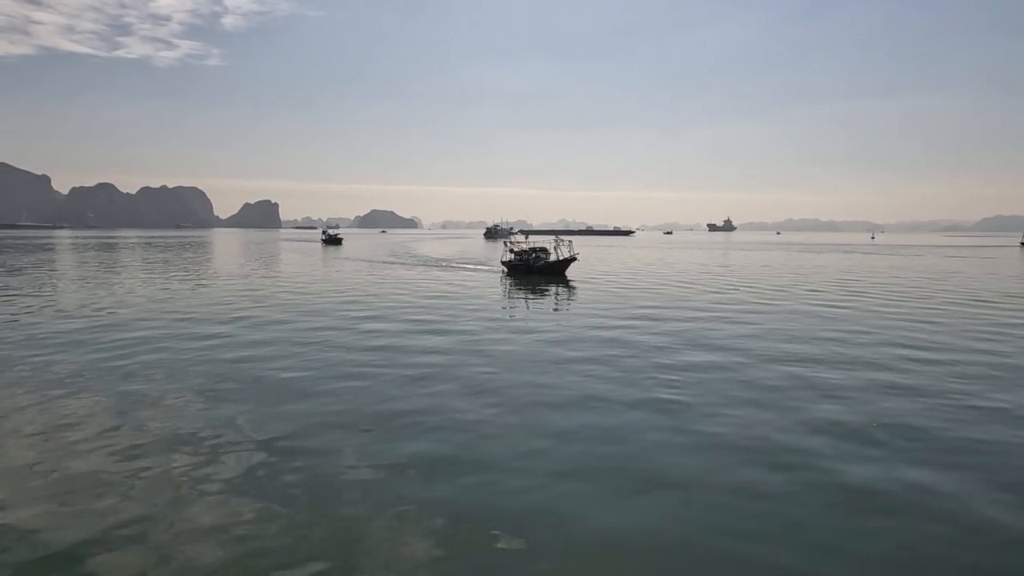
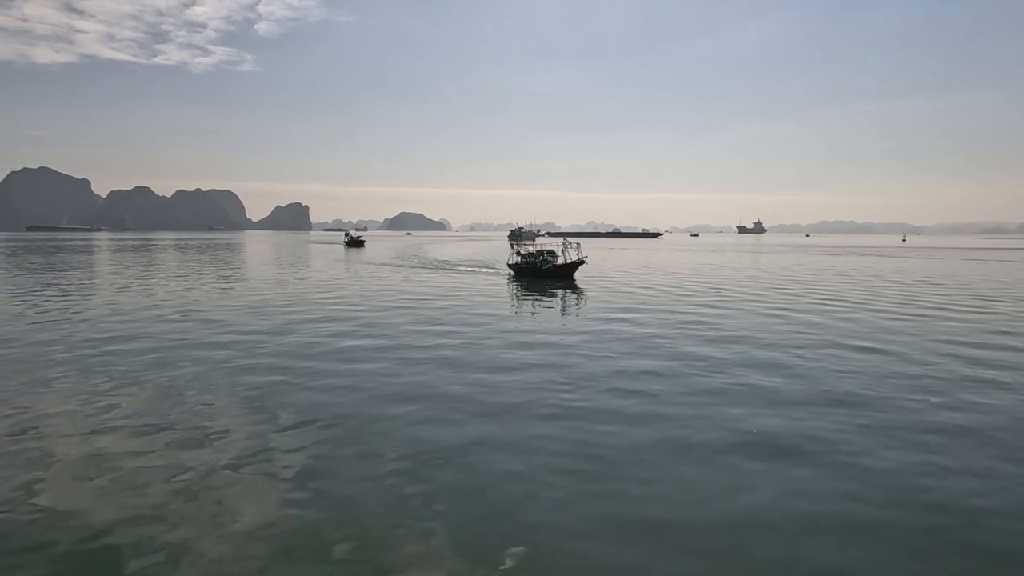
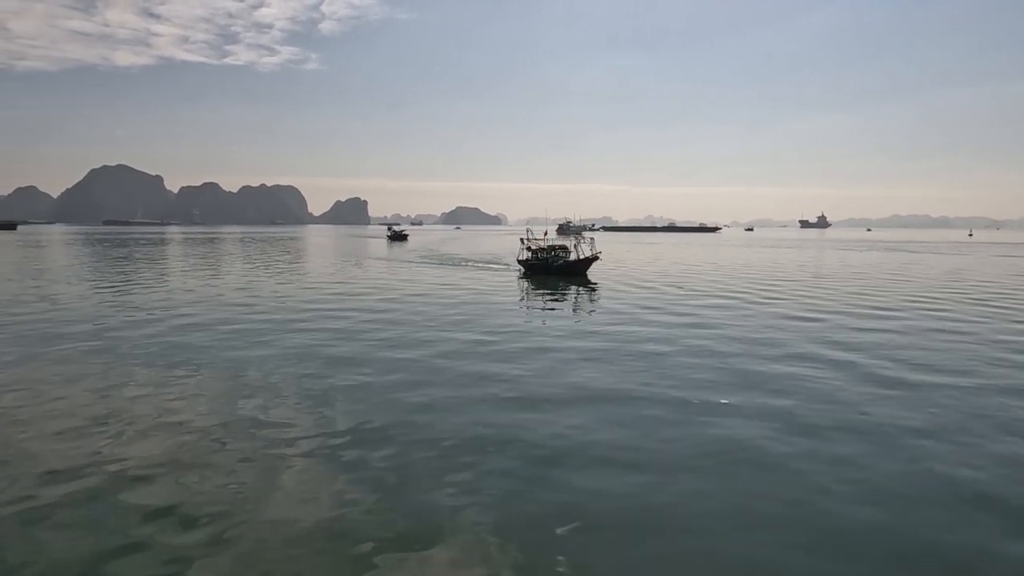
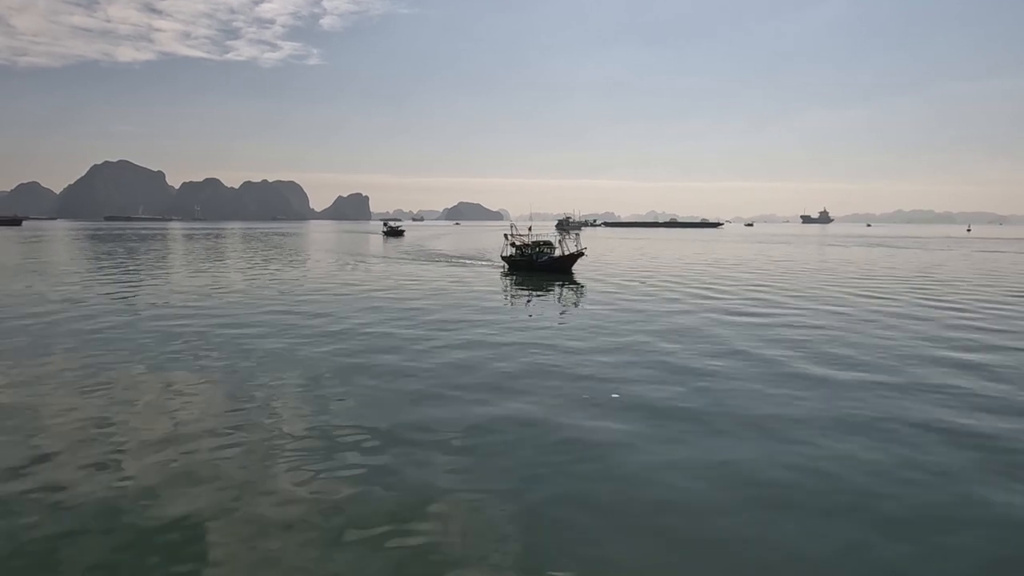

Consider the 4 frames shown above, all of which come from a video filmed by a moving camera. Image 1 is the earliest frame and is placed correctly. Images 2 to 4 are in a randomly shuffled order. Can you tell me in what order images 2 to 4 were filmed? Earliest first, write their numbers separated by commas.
2, 3, 4
